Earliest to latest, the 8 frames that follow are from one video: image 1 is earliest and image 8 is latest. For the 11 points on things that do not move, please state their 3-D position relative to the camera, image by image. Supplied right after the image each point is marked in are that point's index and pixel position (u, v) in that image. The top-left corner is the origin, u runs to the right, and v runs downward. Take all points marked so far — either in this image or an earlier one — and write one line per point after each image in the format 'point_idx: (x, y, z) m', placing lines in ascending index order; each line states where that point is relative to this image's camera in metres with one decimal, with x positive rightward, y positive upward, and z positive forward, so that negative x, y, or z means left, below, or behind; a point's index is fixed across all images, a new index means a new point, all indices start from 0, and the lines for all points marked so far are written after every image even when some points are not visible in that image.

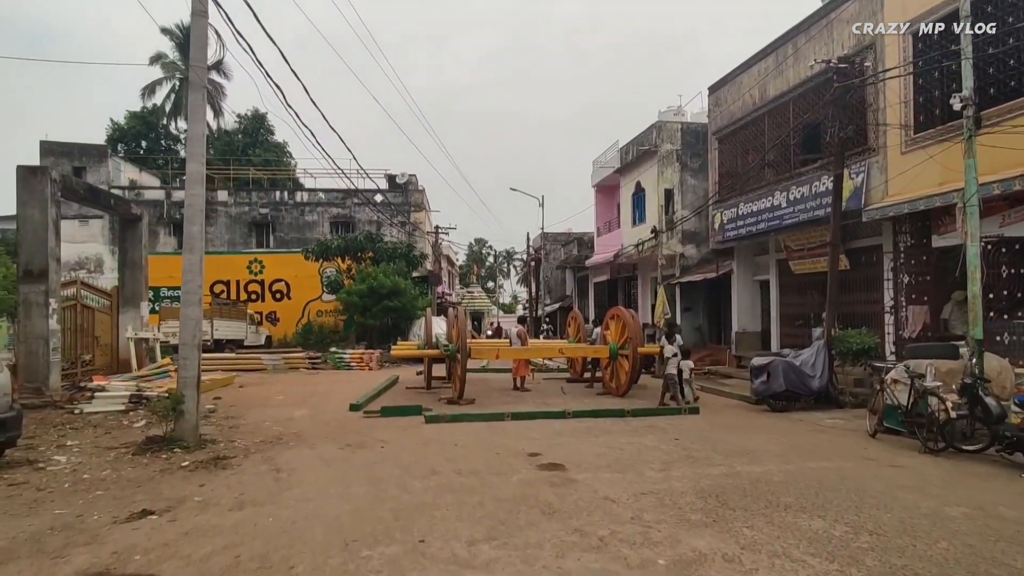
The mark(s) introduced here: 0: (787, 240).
0: (+7.0, +1.2, +14.6) m
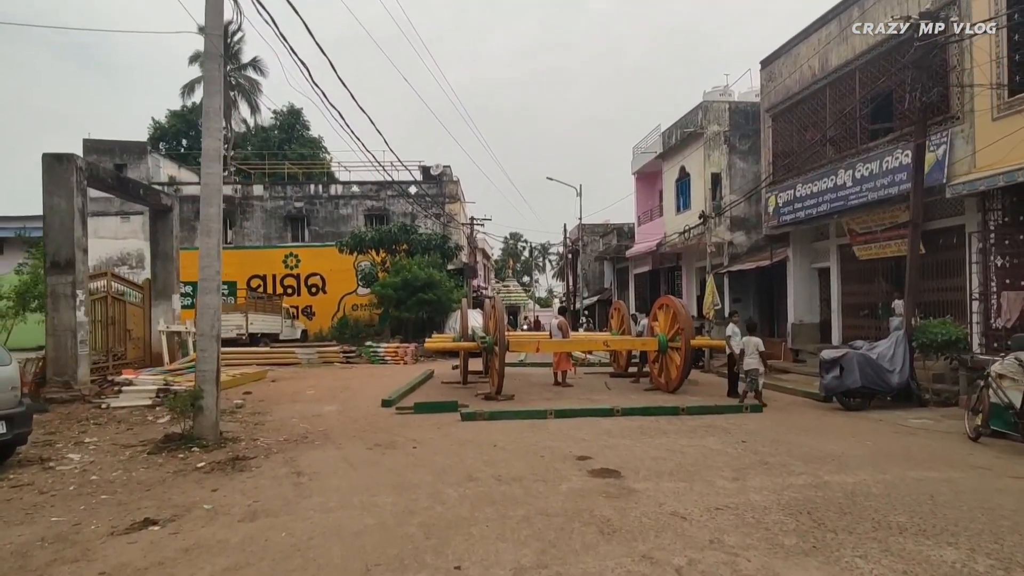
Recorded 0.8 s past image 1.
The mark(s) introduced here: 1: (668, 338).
0: (+8.0, +1.5, +13.4) m
1: (+2.9, -1.0, +10.7) m
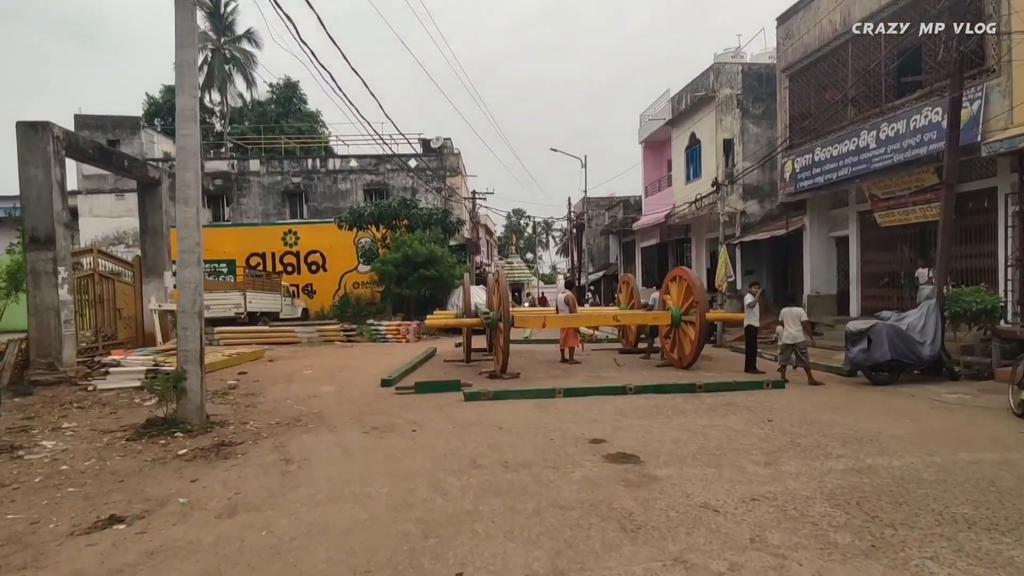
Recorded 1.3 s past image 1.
0: (+8.1, +2.2, +12.7) m
1: (+3.0, -0.4, +10.2) m
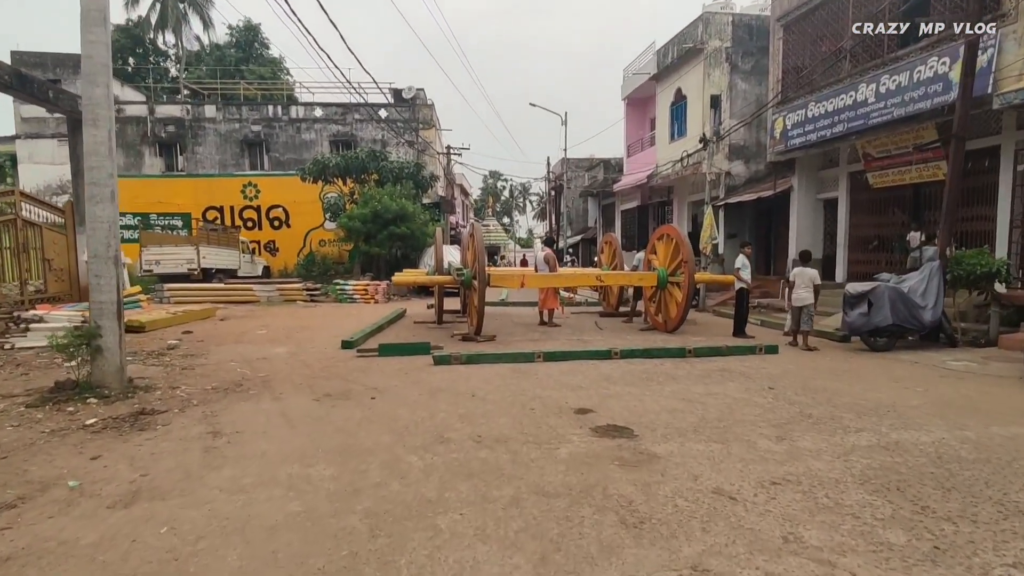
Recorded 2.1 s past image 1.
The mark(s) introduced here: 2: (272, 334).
0: (+7.6, +3.0, +12.1) m
1: (+2.6, +0.3, +9.5) m
2: (-4.0, -0.8, +9.5) m
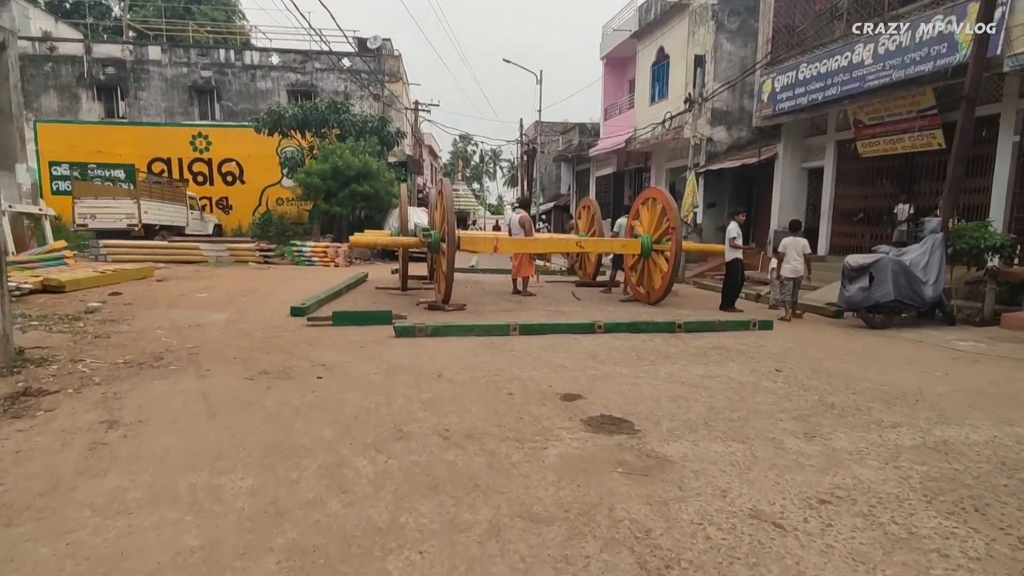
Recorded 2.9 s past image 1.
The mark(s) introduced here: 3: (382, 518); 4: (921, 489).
0: (+7.0, +3.6, +11.6) m
1: (+2.2, +0.8, +8.8) m
2: (-4.5, -0.2, +8.5) m
3: (-0.5, -0.9, +2.3) m
4: (+1.9, -0.9, +2.6) m
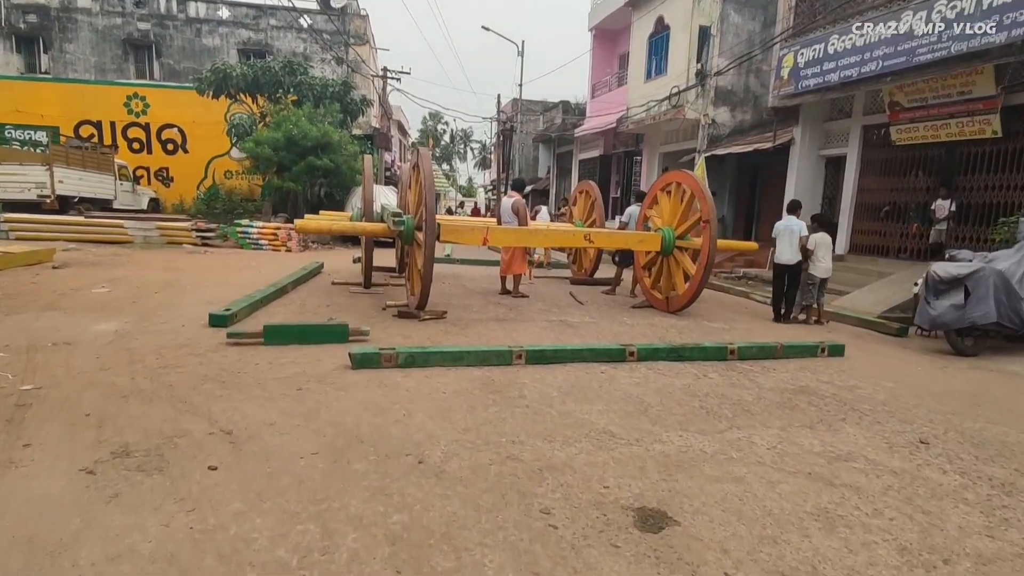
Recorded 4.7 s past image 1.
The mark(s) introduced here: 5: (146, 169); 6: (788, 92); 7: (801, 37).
0: (+6.8, +3.5, +10.2) m
1: (+2.1, +0.7, +7.2) m
2: (-4.5, -0.1, +6.5) m
3: (-0.3, -1.1, +0.6) m
4: (+2.1, -1.2, +1.1) m
5: (-12.1, +3.9, +18.9) m
6: (+5.6, +4.0, +11.6) m
7: (+5.8, +5.0, +11.3) m
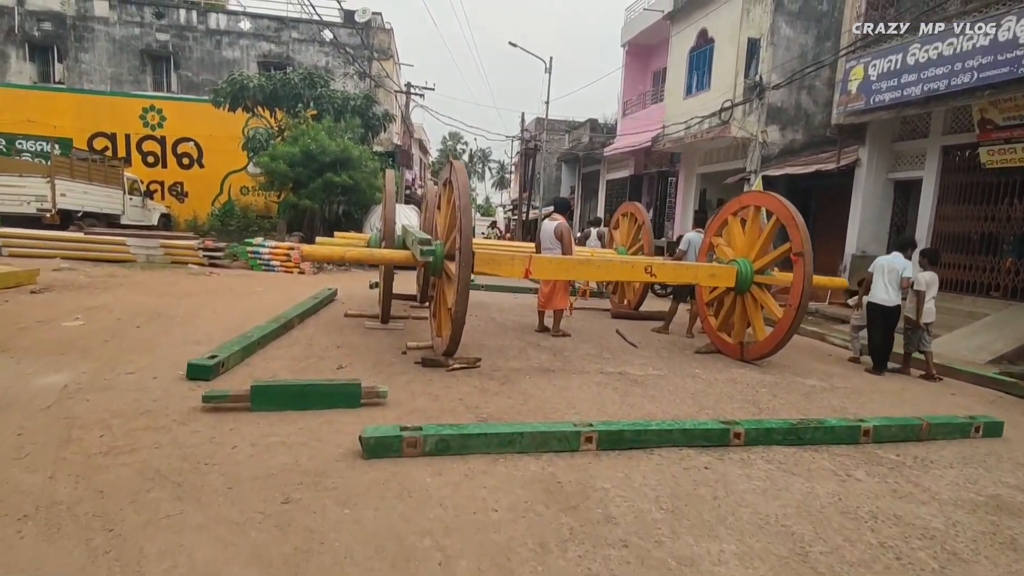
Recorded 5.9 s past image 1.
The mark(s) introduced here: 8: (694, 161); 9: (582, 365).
0: (+7.4, +2.8, +8.9) m
1: (+2.6, +0.2, +6.0) m
2: (-4.1, -0.4, +5.4) m
3: (0.0, -1.3, -0.6) m
4: (+2.4, -1.4, -0.2) m
5: (-11.3, +3.3, +18.1) m
6: (+6.3, +3.3, +10.4) m
7: (+6.4, +4.3, +10.1) m
8: (+5.1, +3.6, +16.0) m
9: (+0.7, -0.7, +5.4) m
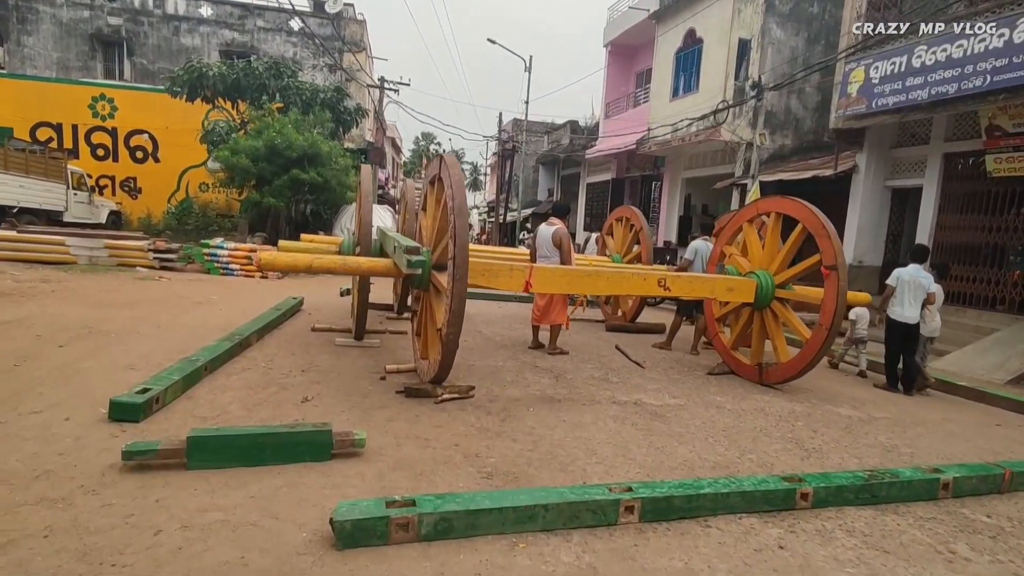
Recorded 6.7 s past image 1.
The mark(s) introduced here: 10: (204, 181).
0: (+7.3, +2.6, +8.6) m
1: (+2.5, +0.1, +5.4) m
2: (-4.1, -0.5, +4.5) m
3: (+0.3, -1.4, -1.4) m
4: (+2.7, -1.6, -0.8) m
5: (-11.9, +3.2, +16.8) m
6: (+6.0, +3.1, +10.0) m
7: (+6.2, +4.1, +9.7) m
8: (+4.6, +3.4, +15.6) m
9: (+0.6, -0.9, +4.7) m
10: (-9.3, +3.2, +17.2) m
